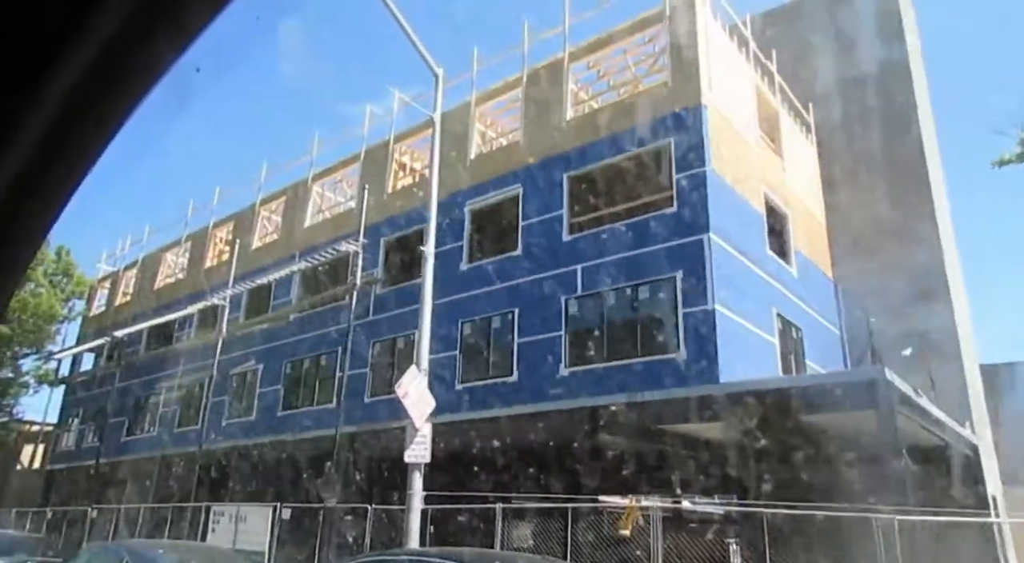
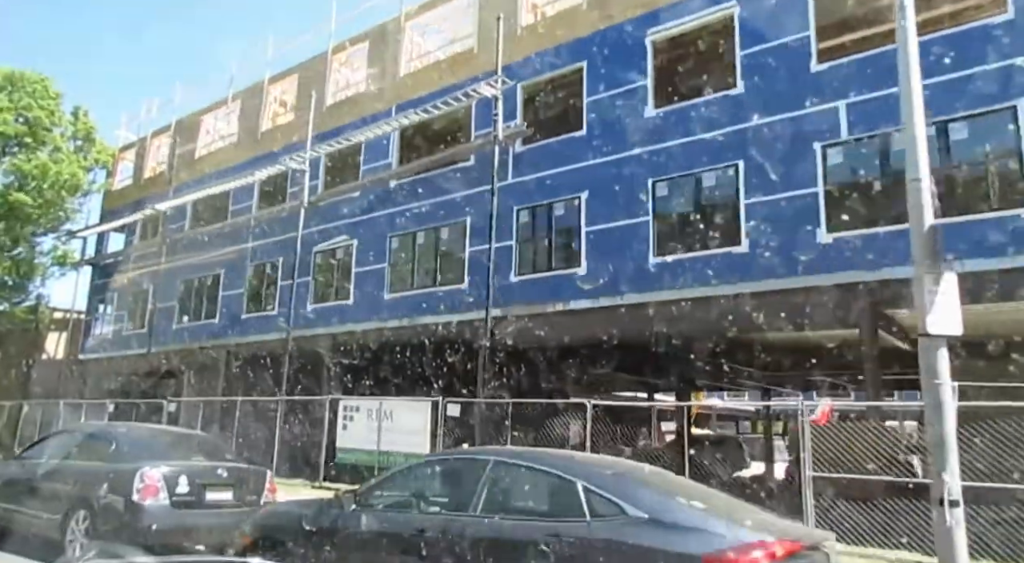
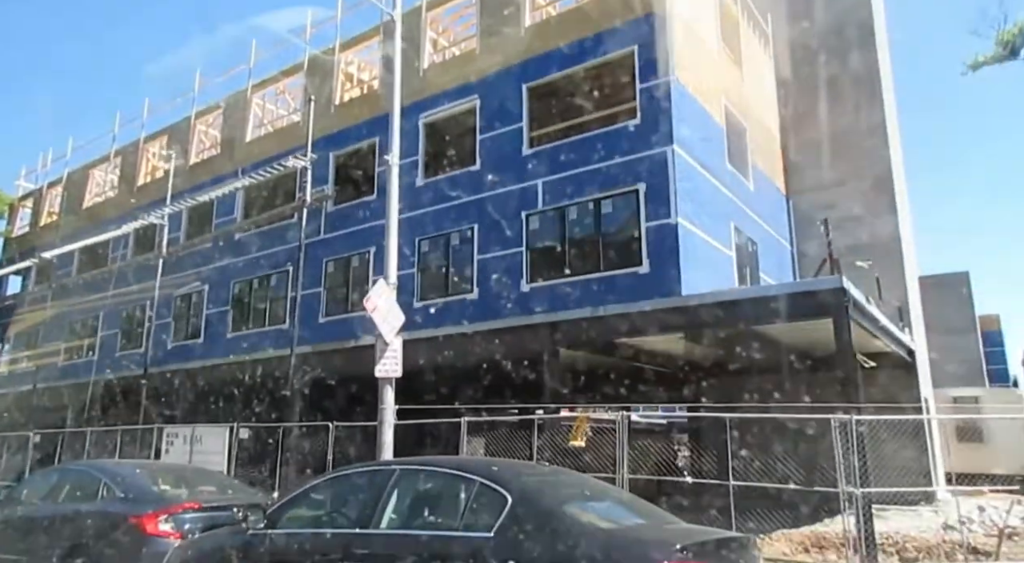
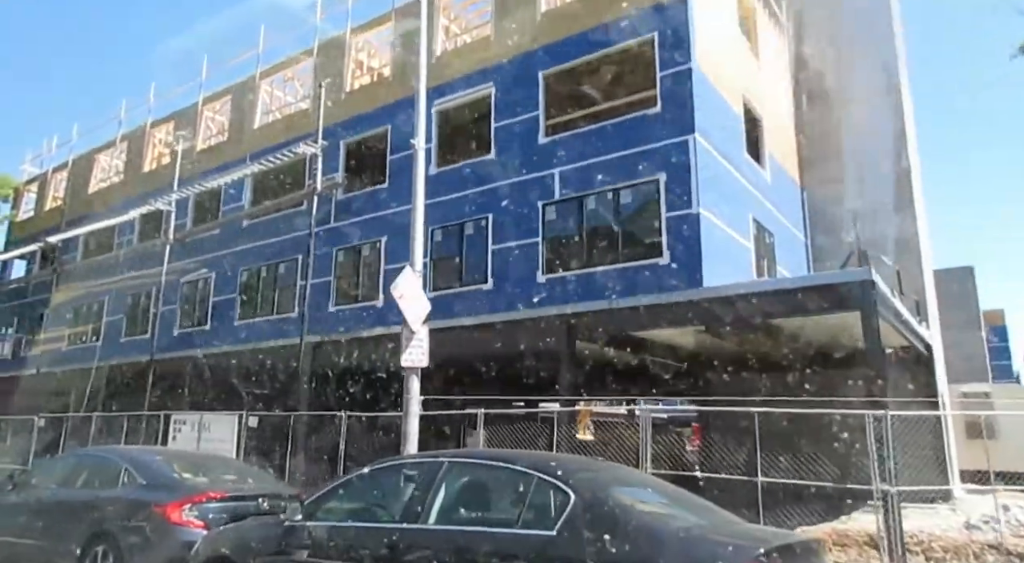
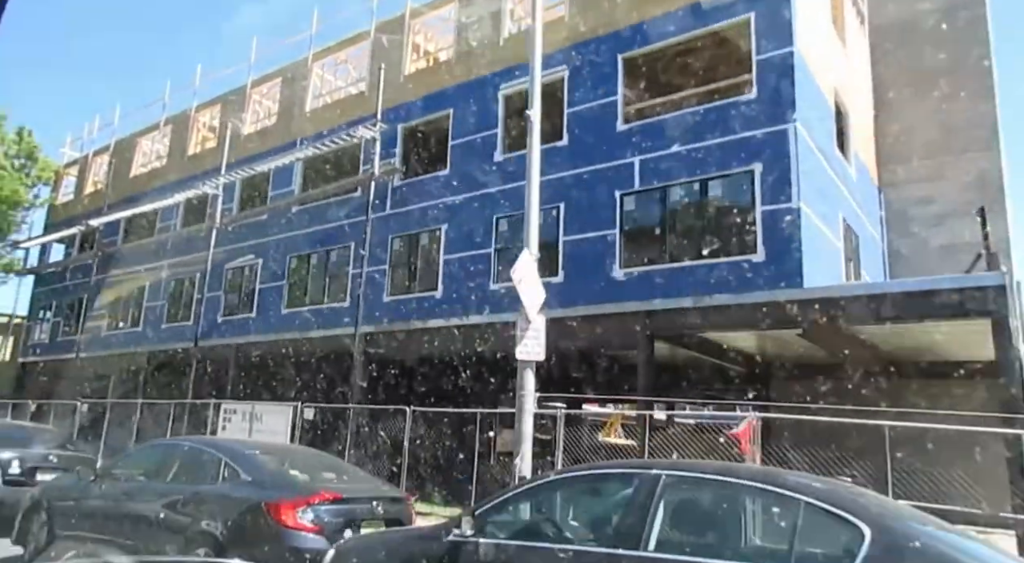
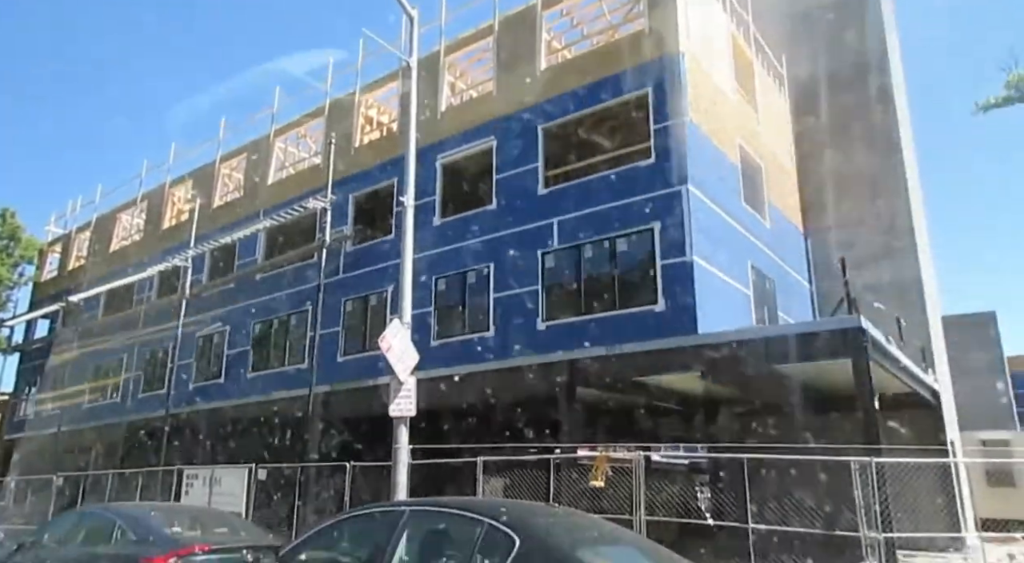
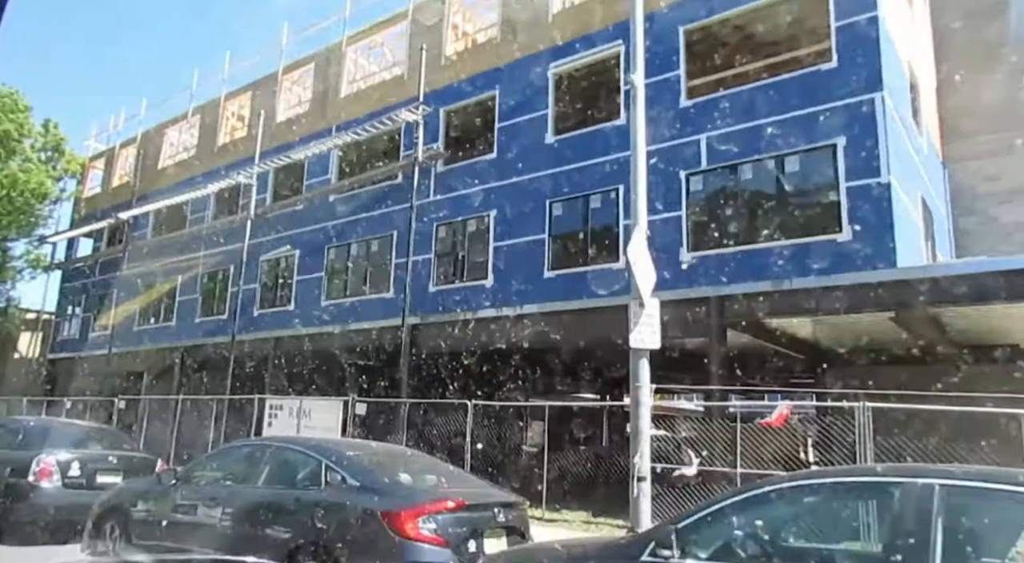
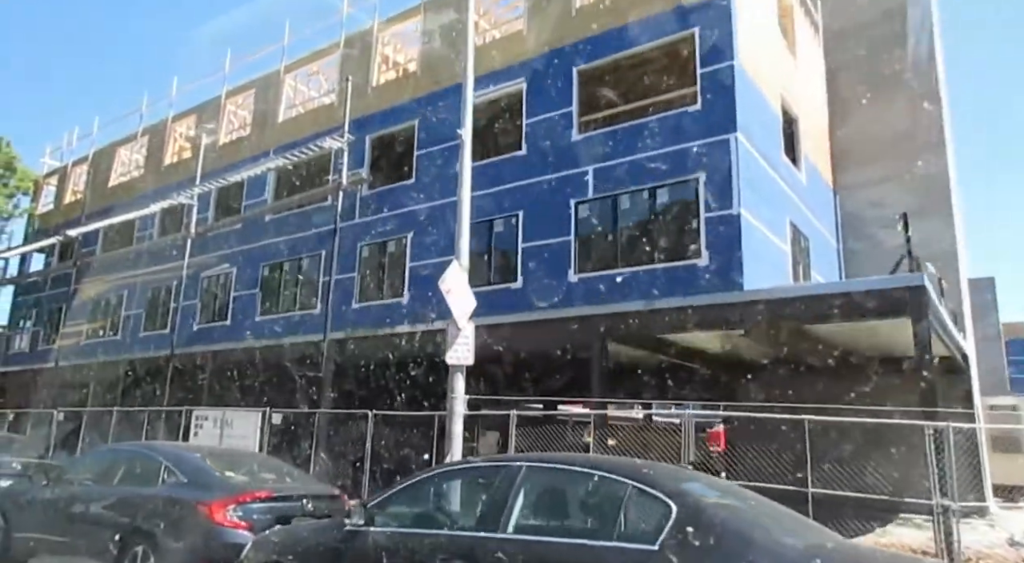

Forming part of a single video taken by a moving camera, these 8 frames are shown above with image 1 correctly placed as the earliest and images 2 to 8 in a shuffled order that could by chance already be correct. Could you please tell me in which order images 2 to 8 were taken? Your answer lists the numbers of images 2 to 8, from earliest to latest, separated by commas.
6, 3, 4, 8, 5, 7, 2
